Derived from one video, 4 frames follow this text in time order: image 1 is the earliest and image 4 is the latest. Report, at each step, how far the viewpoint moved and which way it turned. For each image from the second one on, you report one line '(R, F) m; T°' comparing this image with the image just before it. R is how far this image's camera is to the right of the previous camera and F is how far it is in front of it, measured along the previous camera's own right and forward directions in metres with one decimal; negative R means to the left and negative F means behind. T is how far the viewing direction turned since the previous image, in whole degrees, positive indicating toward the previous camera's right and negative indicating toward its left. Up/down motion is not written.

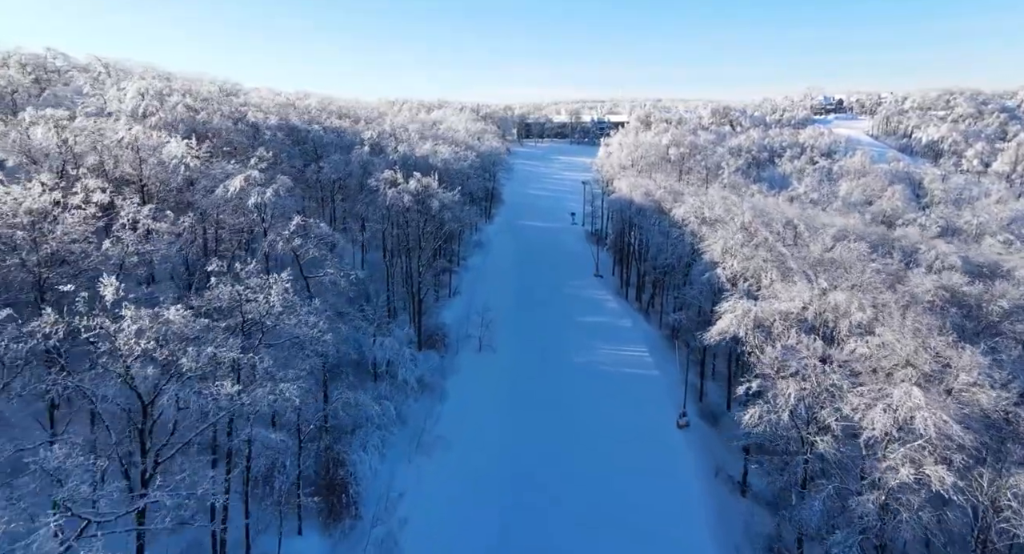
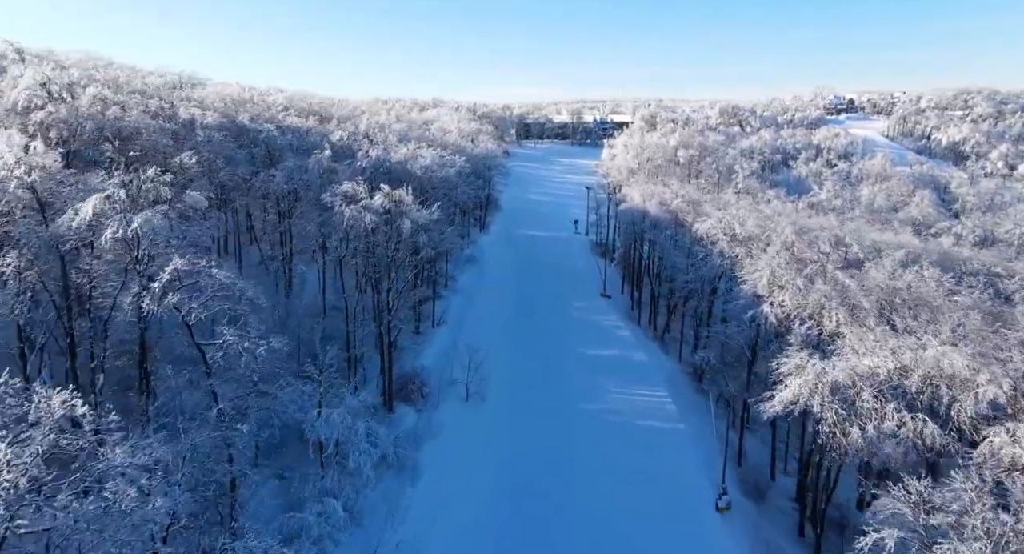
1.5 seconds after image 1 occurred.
(+0.3, +9.2) m; 0°
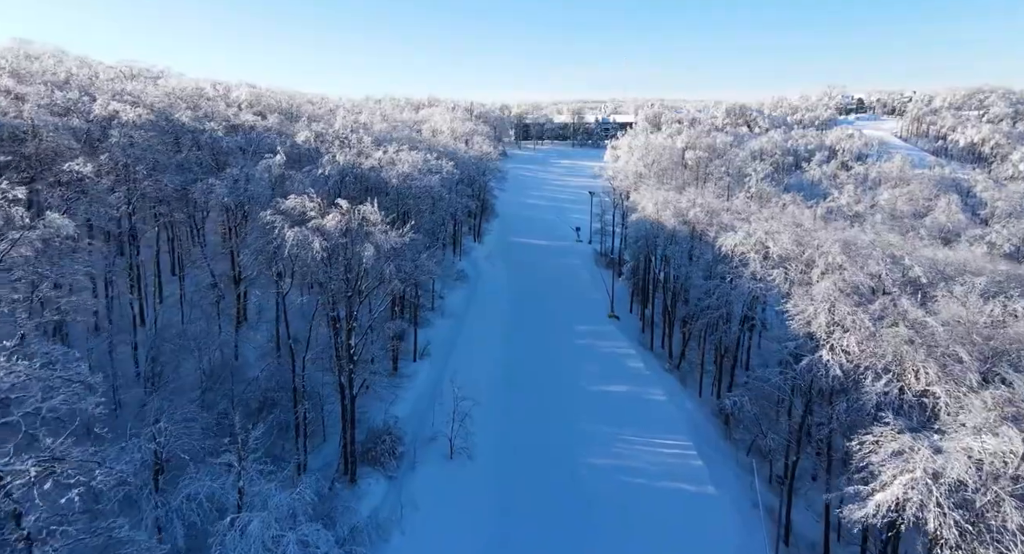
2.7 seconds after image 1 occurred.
(+0.3, +7.4) m; 0°
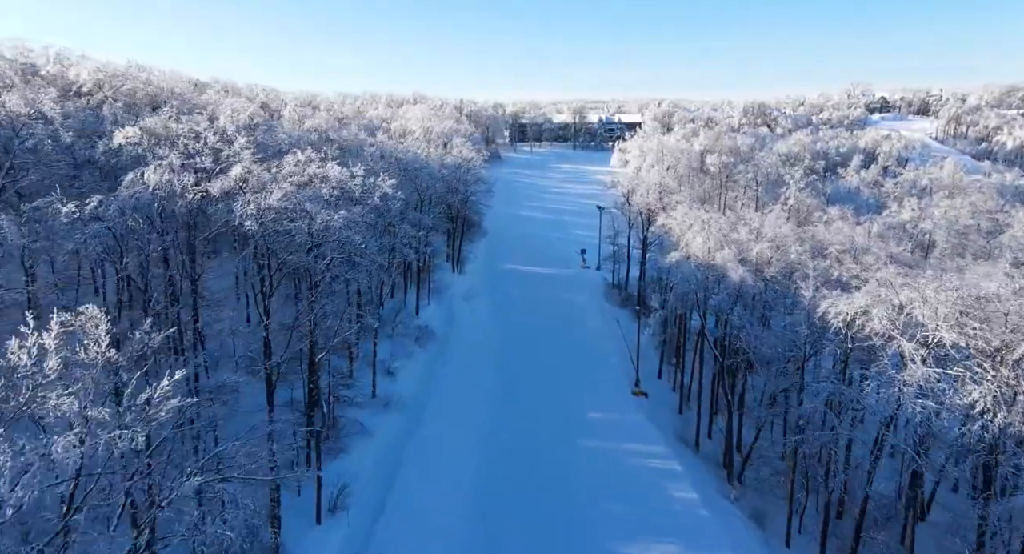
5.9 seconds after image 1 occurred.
(+1.0, +18.4) m; 0°
